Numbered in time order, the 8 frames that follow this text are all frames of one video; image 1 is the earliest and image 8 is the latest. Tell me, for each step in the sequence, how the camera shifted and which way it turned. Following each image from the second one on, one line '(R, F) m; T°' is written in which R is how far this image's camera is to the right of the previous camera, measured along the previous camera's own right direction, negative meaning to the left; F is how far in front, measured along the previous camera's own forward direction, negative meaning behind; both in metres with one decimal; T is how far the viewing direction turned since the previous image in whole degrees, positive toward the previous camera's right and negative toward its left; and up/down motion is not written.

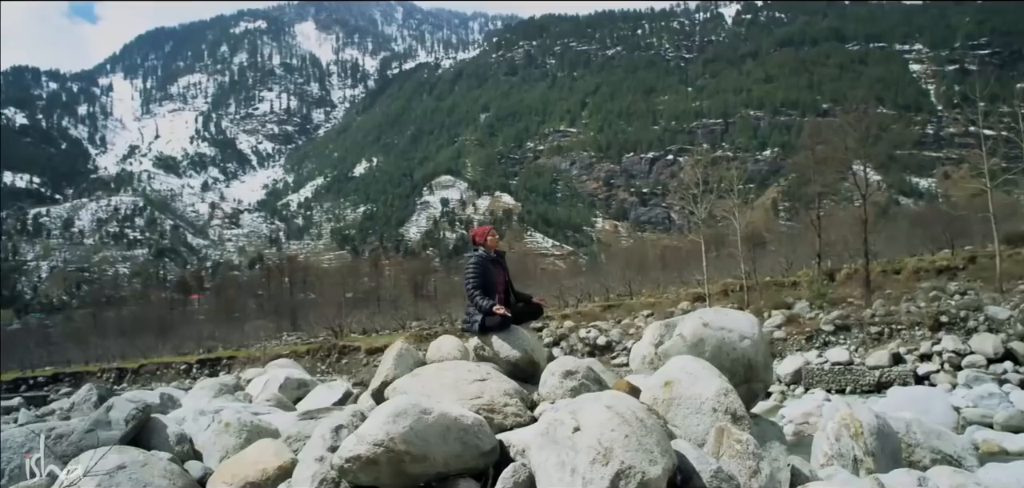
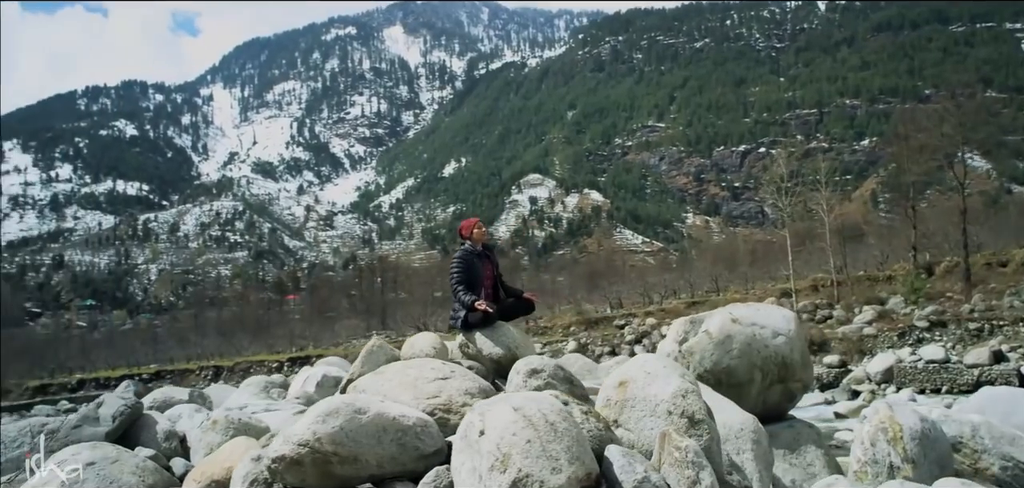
(+0.4, +0.2) m; -6°
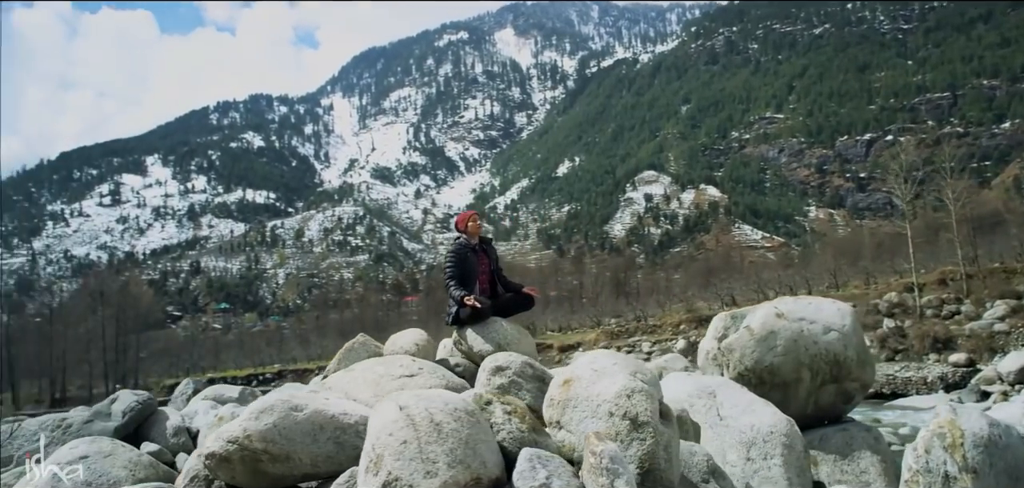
(+0.4, +0.2) m; -8°
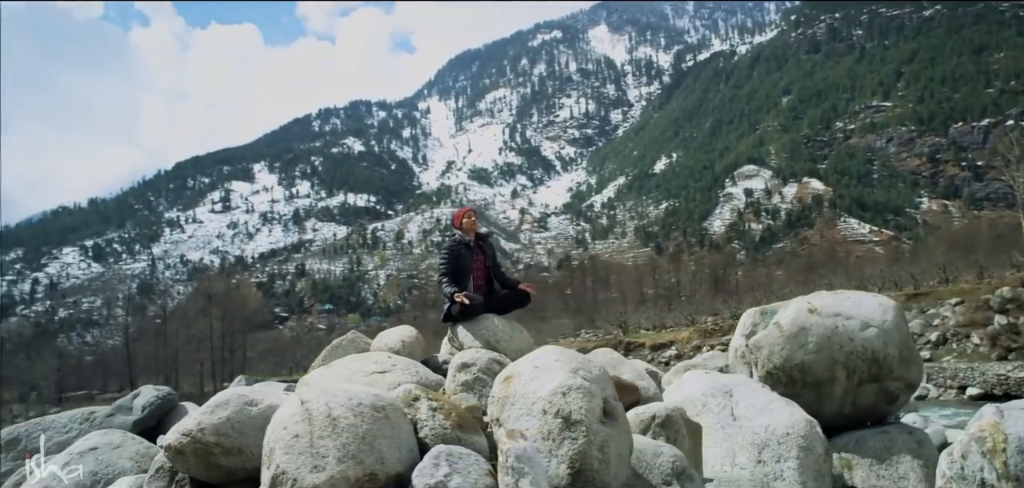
(+0.3, +0.1) m; -7°
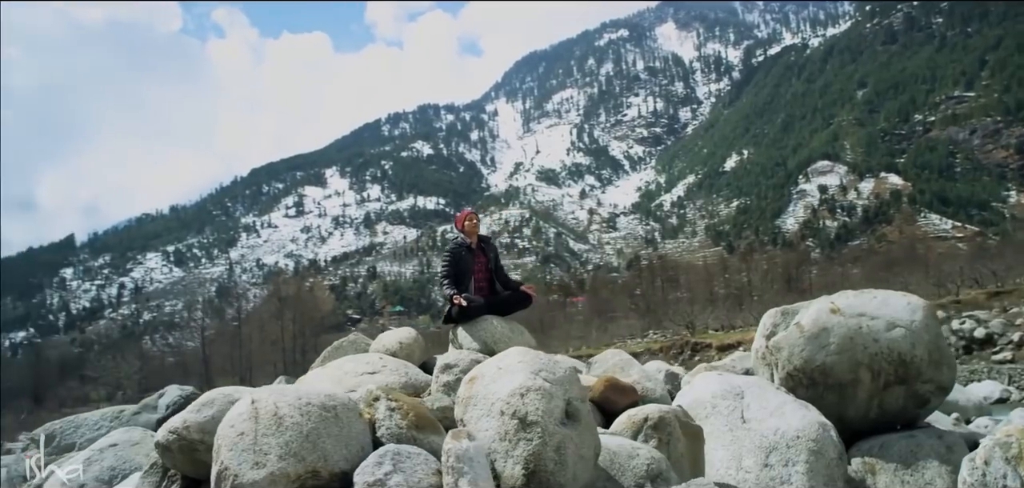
(+0.2, 0.0) m; -5°
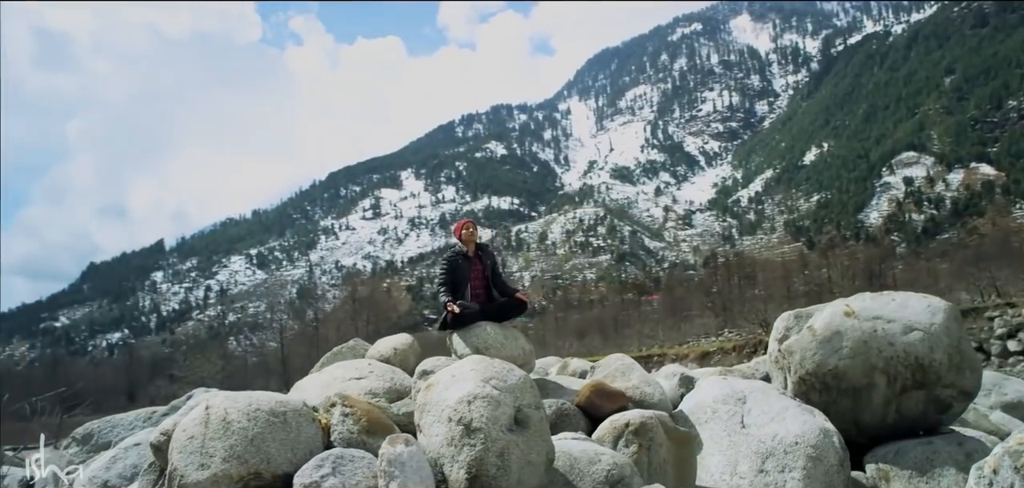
(+0.3, -0.1) m; -5°
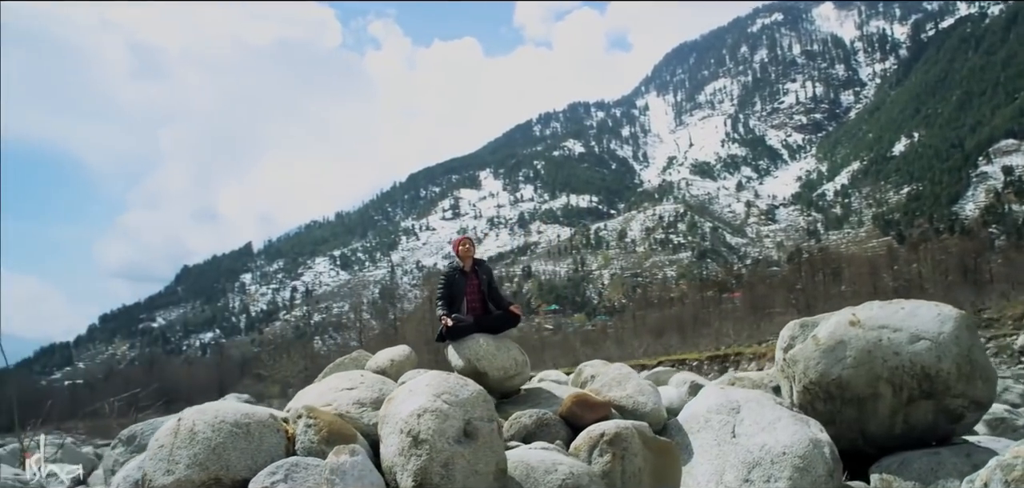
(+0.3, -0.1) m; -6°
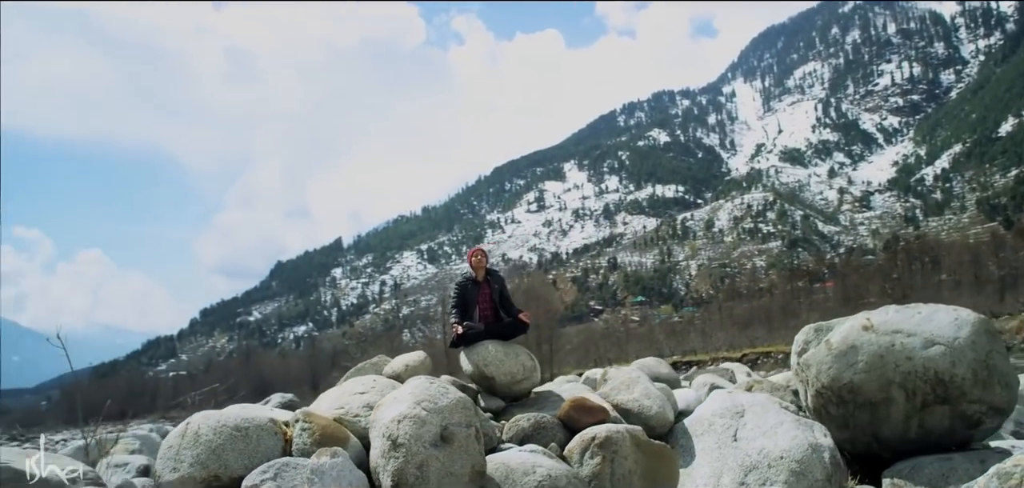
(+0.3, -0.2) m; -6°
